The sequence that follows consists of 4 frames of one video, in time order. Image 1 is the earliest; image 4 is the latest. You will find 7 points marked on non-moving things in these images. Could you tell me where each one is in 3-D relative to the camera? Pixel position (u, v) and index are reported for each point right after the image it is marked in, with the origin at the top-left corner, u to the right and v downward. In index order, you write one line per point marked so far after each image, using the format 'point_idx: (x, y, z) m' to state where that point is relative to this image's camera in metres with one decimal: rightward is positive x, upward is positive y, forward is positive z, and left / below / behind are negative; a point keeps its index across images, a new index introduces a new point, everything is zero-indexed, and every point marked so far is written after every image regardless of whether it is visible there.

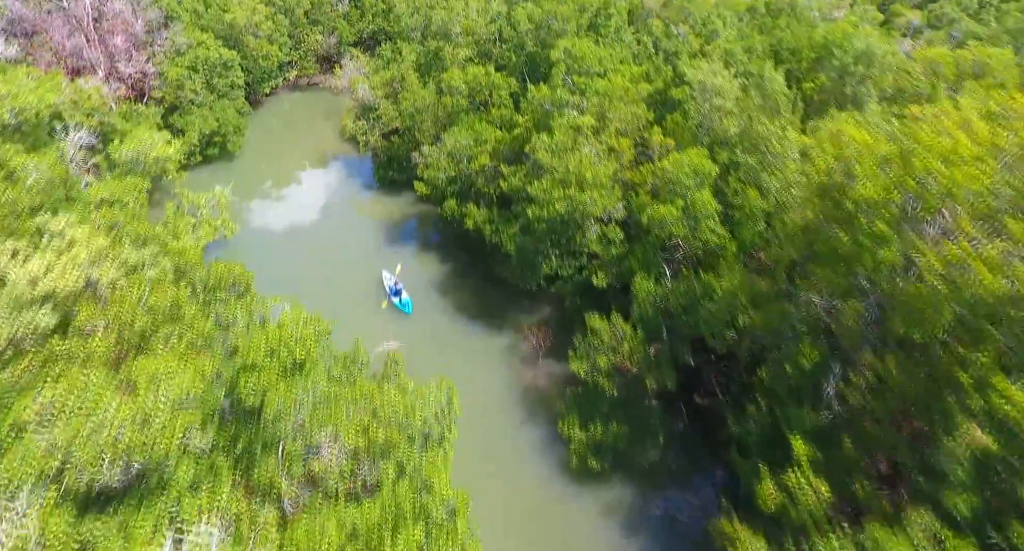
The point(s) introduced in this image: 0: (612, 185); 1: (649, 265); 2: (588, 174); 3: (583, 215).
0: (+3.2, +2.8, +20.0) m
1: (+4.0, +0.3, +18.3) m
2: (+2.4, +3.1, +19.7) m
3: (+2.2, +1.8, +19.6) m
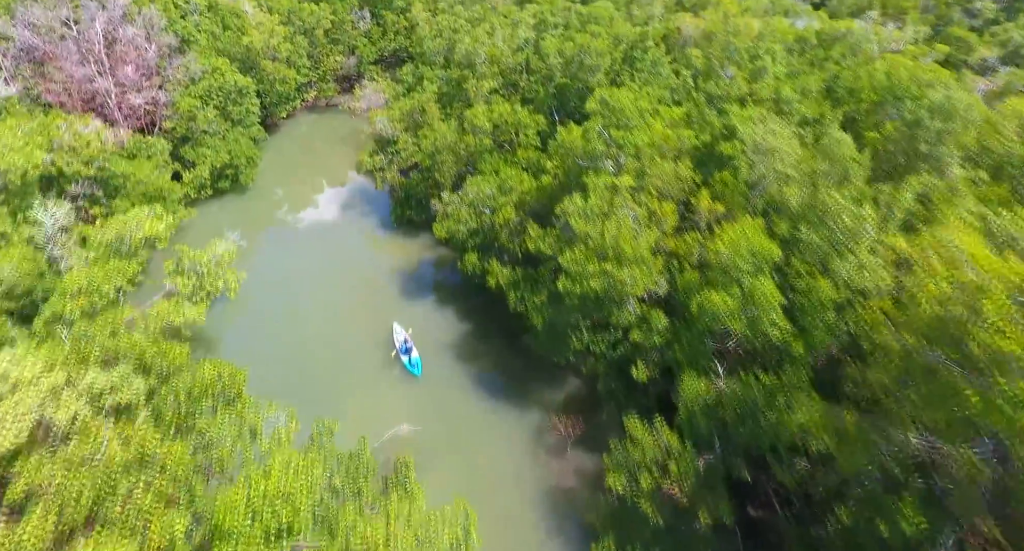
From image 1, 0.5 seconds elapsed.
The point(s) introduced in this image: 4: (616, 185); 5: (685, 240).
0: (+4.0, +0.5, +17.7) m
1: (+4.7, -2.1, +15.9) m
2: (+3.2, +0.8, +17.5) m
3: (+3.0, -0.5, +17.4) m
4: (+3.1, +2.7, +19.1) m
5: (+4.9, +1.0, +17.9) m
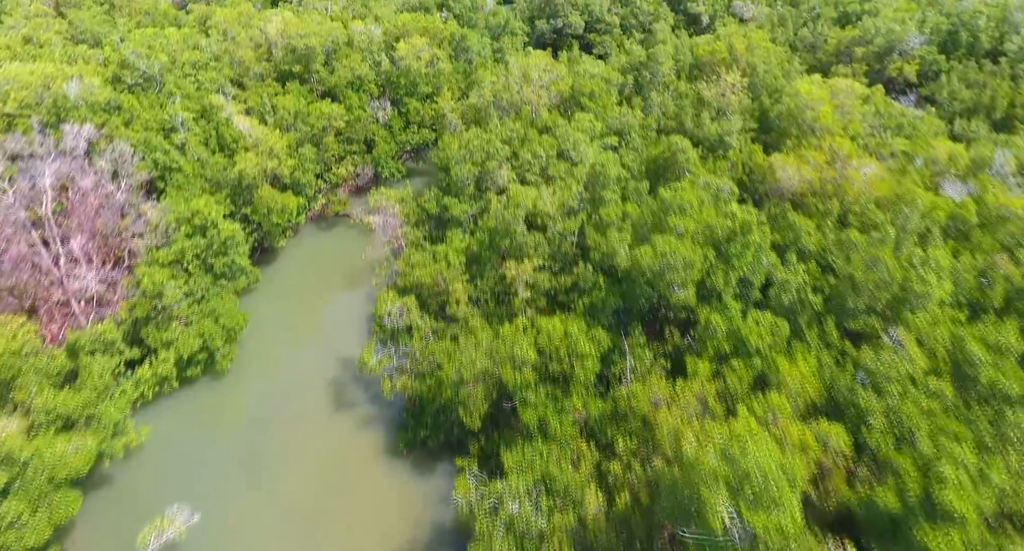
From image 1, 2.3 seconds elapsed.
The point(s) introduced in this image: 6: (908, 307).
0: (+5.1, -8.5, +9.9) m
1: (+5.7, -11.0, +8.0) m
2: (+4.3, -8.2, +9.7) m
3: (+4.1, -9.5, +9.6) m
4: (+4.3, -6.3, +11.4) m
5: (+6.0, -8.0, +10.0) m
6: (+12.0, -0.9, +18.8) m
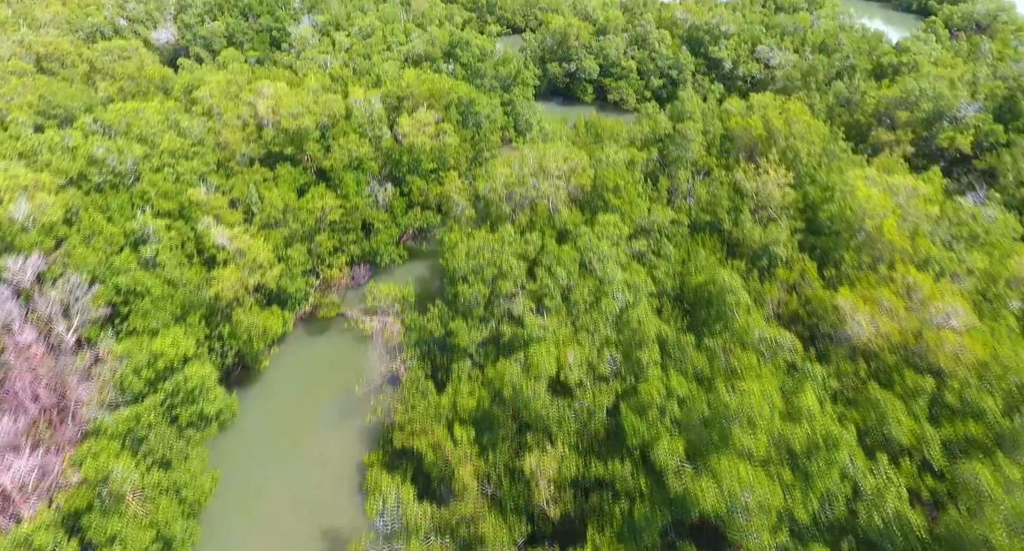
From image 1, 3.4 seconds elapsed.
0: (+5.5, -14.3, +5.2) m
1: (+6.1, -16.8, +3.3) m
2: (+4.7, -14.0, +5.0) m
3: (+4.5, -15.2, +4.9) m
4: (+4.8, -12.1, +6.7) m
5: (+6.5, -13.8, +5.3) m
6: (+12.5, -6.9, +14.2) m
